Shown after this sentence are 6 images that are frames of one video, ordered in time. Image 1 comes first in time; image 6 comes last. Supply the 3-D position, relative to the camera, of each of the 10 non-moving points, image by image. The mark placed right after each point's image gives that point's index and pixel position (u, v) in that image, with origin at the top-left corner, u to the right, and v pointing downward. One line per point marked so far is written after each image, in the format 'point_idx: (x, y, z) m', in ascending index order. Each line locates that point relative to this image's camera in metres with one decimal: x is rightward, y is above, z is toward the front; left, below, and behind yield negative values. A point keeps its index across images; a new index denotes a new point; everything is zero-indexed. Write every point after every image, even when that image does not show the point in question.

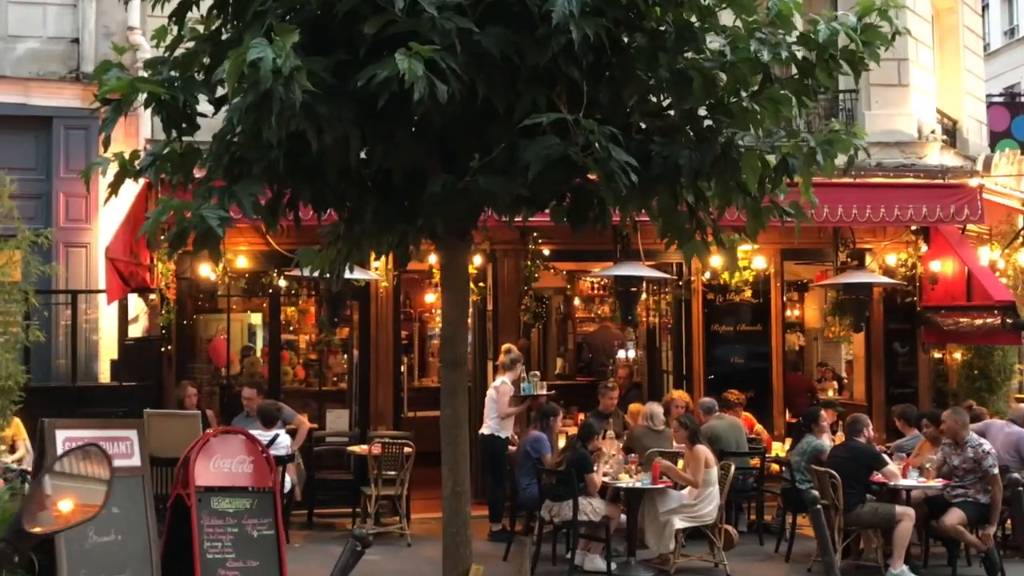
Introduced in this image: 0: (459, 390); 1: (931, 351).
0: (-0.3, -0.6, +6.5) m
1: (+4.9, -0.7, +13.3) m
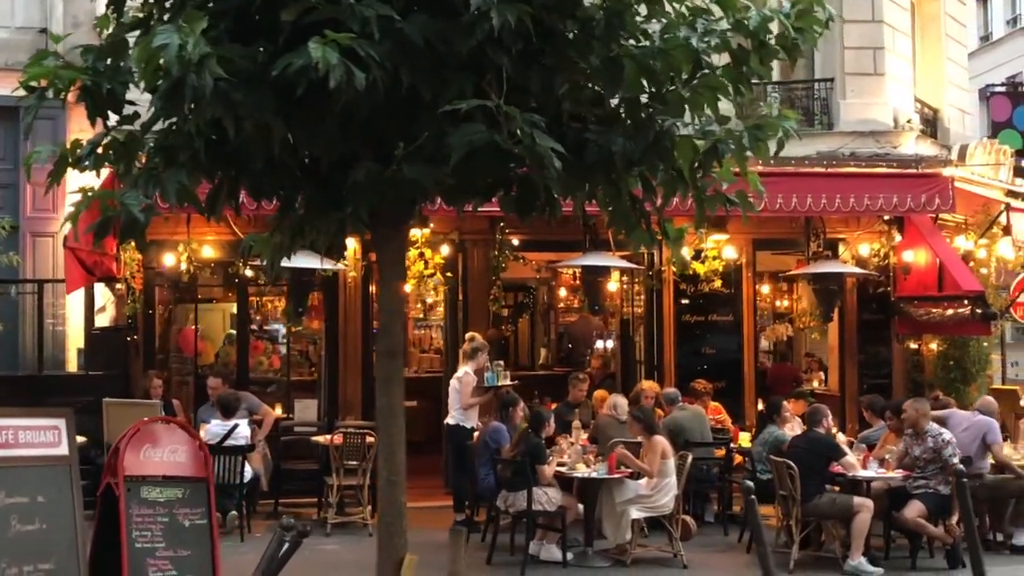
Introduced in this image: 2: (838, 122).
0: (-0.7, -0.5, +6.5) m
1: (+4.5, -0.6, +13.2) m
2: (+3.7, +1.9, +13.0) m
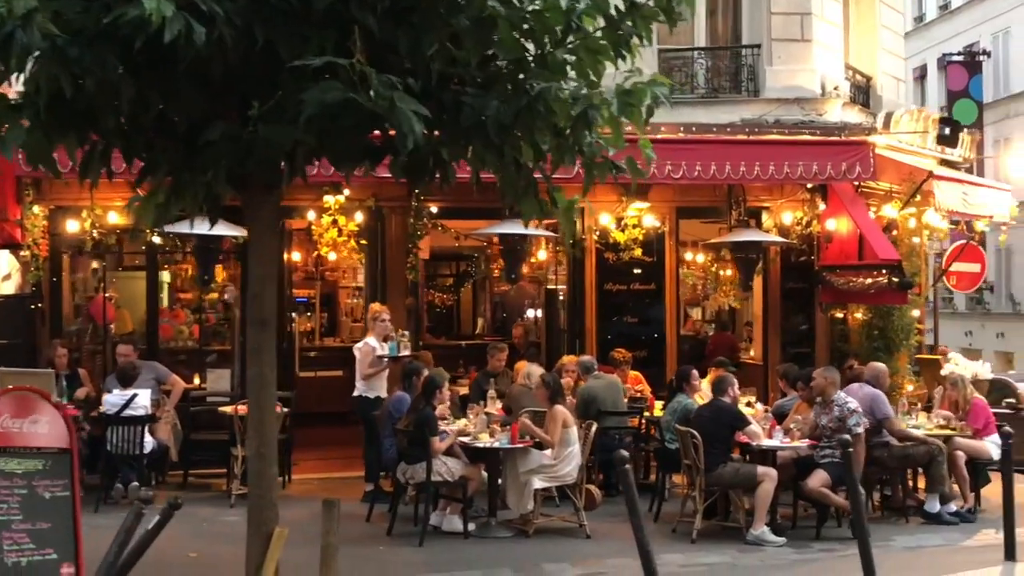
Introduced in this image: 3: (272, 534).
0: (-1.4, -0.3, +6.3) m
1: (+3.7, -0.3, +13.2) m
2: (+2.8, +2.2, +12.9) m
3: (-1.3, -1.3, +6.2) m
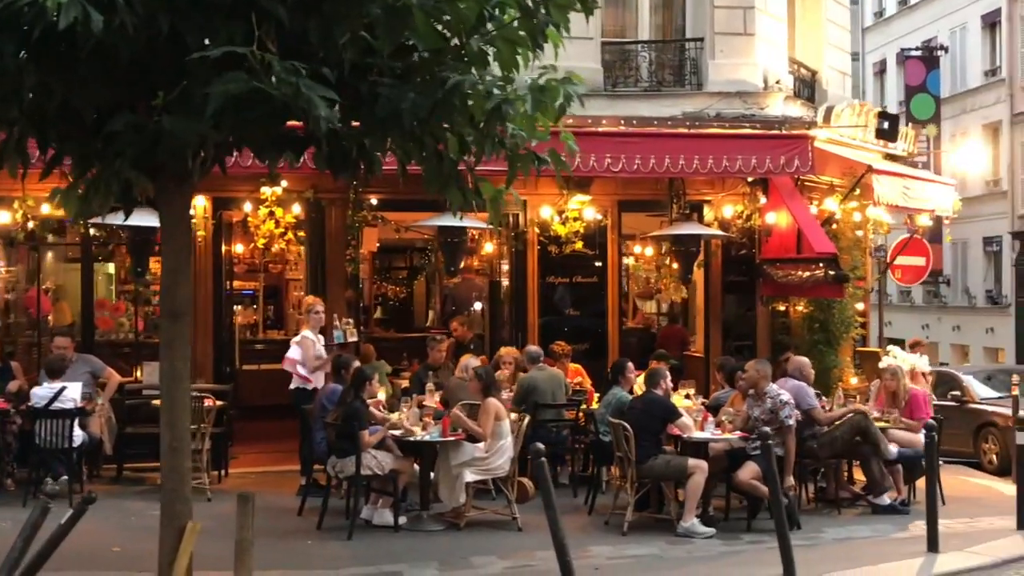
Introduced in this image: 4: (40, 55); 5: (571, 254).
0: (-1.9, -0.3, +6.3) m
1: (+3.0, -0.2, +13.2) m
2: (+2.2, +2.3, +12.9) m
3: (-1.8, -1.3, +6.2) m
4: (-2.3, +1.1, +5.6) m
5: (+0.7, +0.4, +12.9) m
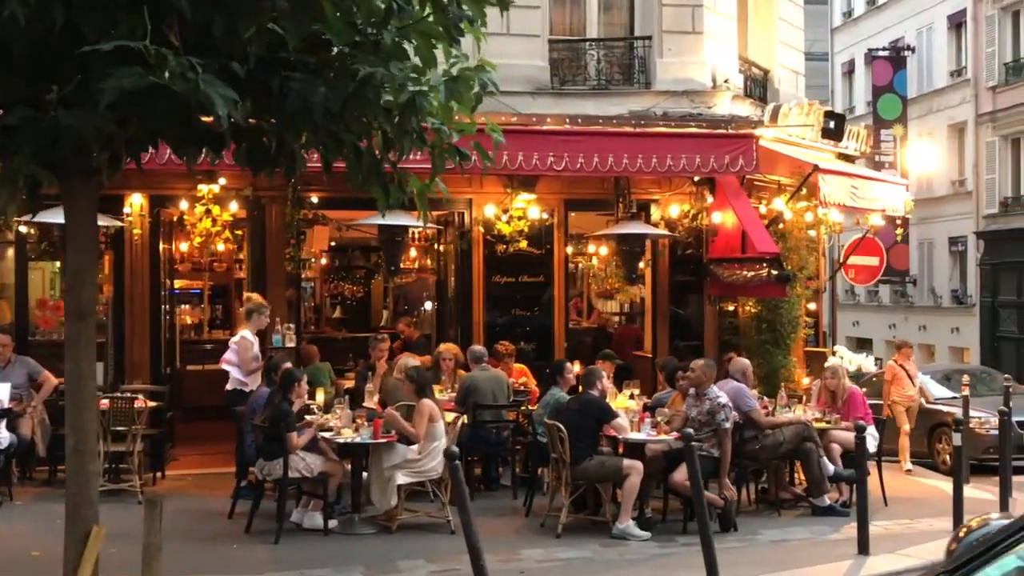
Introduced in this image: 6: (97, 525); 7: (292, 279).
0: (-2.3, -0.3, +6.1) m
1: (+2.4, -0.2, +13.2) m
2: (+1.6, +2.3, +12.8) m
3: (-2.3, -1.3, +6.0) m
4: (-2.8, +1.1, +5.5) m
5: (+0.1, +0.4, +12.8) m
6: (-2.3, -1.3, +6.2) m
7: (-2.3, +0.1, +12.1) m
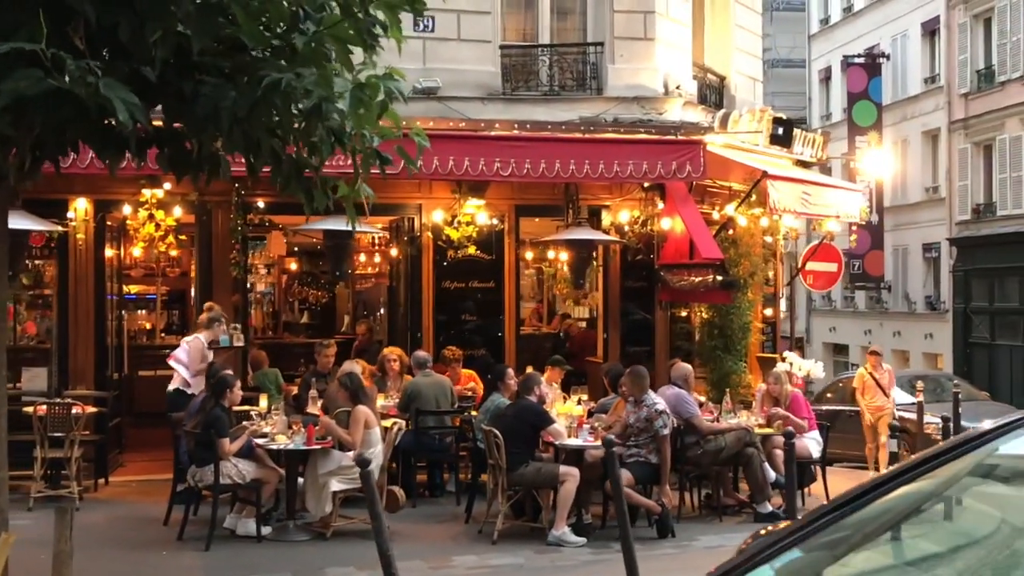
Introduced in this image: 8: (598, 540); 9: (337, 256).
0: (-2.8, -0.3, +6.1) m
1: (+1.9, -0.3, +13.2) m
2: (+1.1, +2.3, +12.8) m
3: (-2.8, -1.3, +6.0) m
4: (-3.3, +1.1, +5.4) m
5: (-0.5, +0.3, +12.7) m
6: (-2.8, -1.3, +6.1) m
7: (-2.8, 0.0, +12.1) m
8: (+0.7, -2.1, +9.4) m
9: (-1.7, +0.3, +11.5) m
